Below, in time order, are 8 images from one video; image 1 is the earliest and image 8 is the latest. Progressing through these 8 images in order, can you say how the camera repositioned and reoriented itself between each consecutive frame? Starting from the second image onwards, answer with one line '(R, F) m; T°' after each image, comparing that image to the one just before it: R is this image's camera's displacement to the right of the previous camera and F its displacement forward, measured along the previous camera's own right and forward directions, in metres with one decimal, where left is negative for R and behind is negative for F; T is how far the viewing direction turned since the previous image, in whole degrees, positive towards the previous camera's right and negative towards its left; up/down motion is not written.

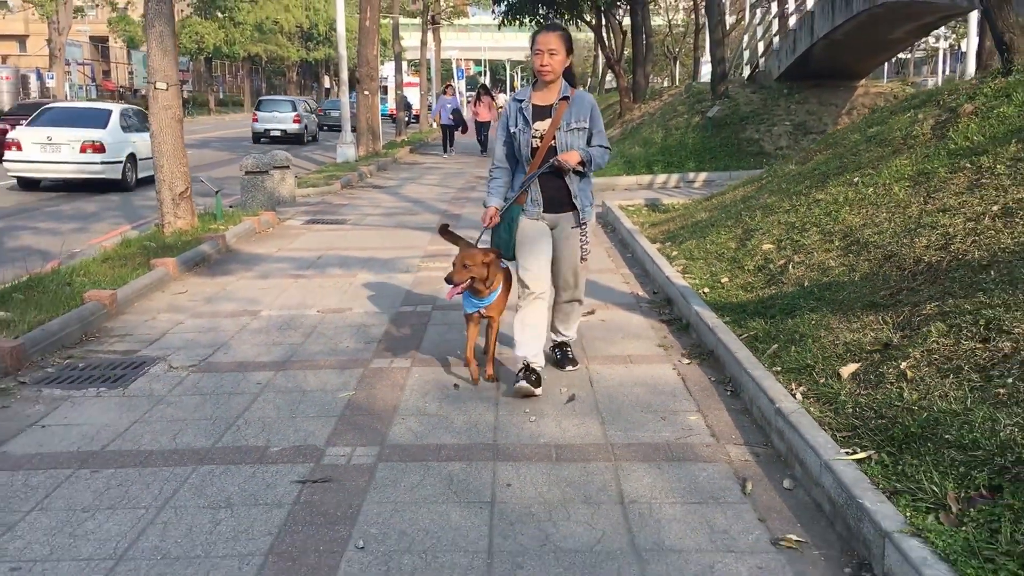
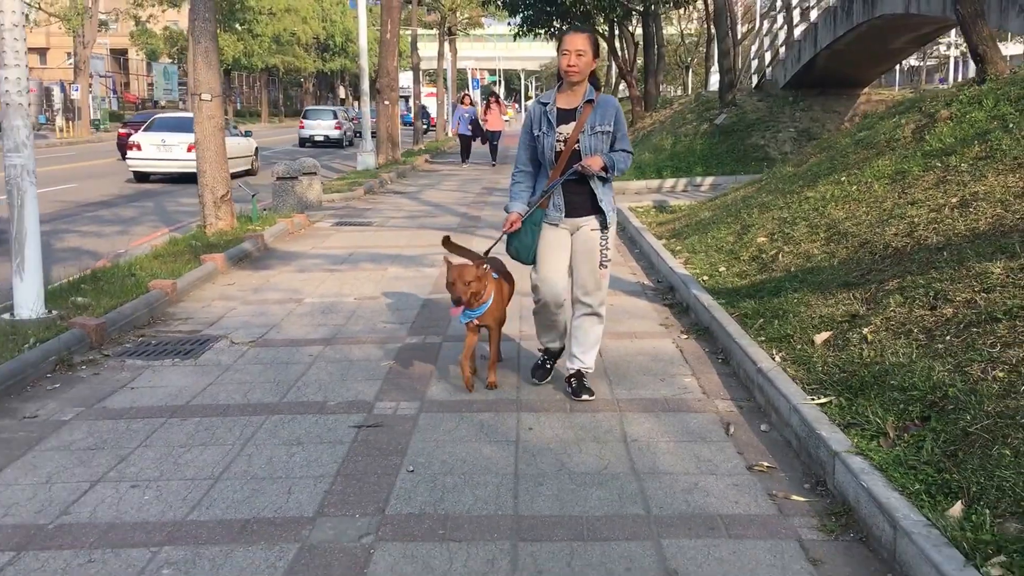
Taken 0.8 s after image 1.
(0.0, -0.8) m; -1°
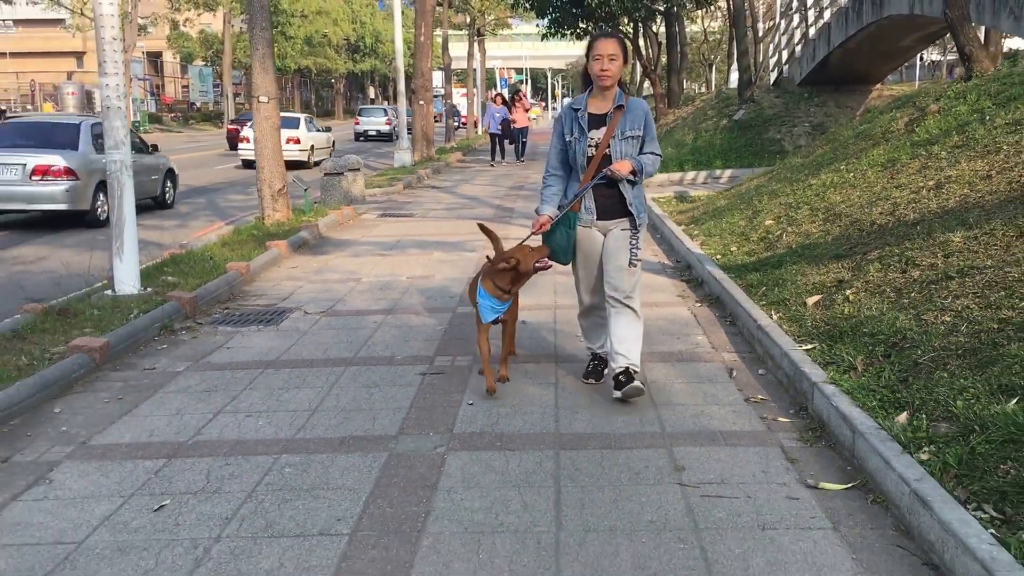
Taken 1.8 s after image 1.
(-0.1, -1.0) m; -1°
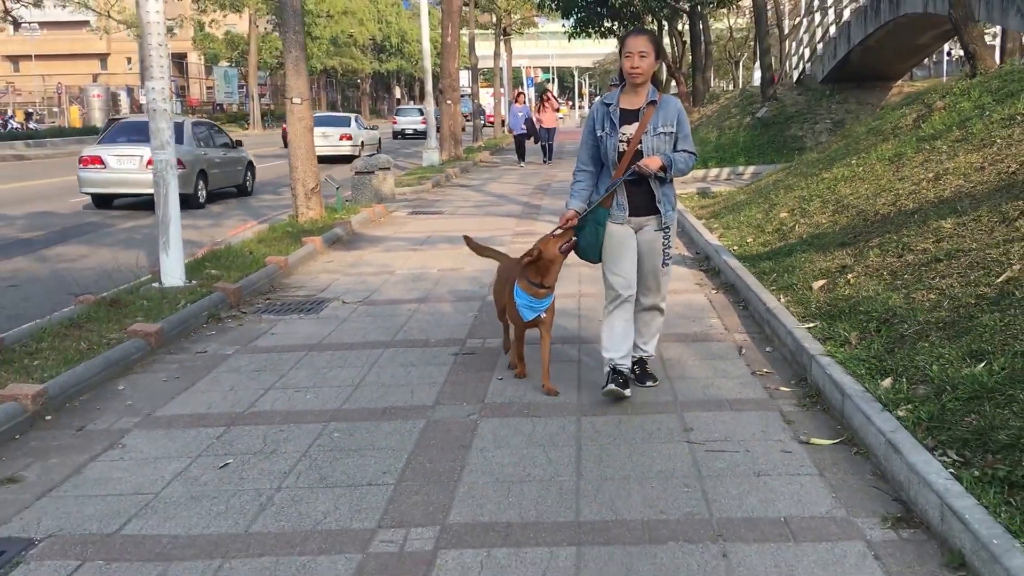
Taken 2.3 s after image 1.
(0.0, -0.5) m; -1°
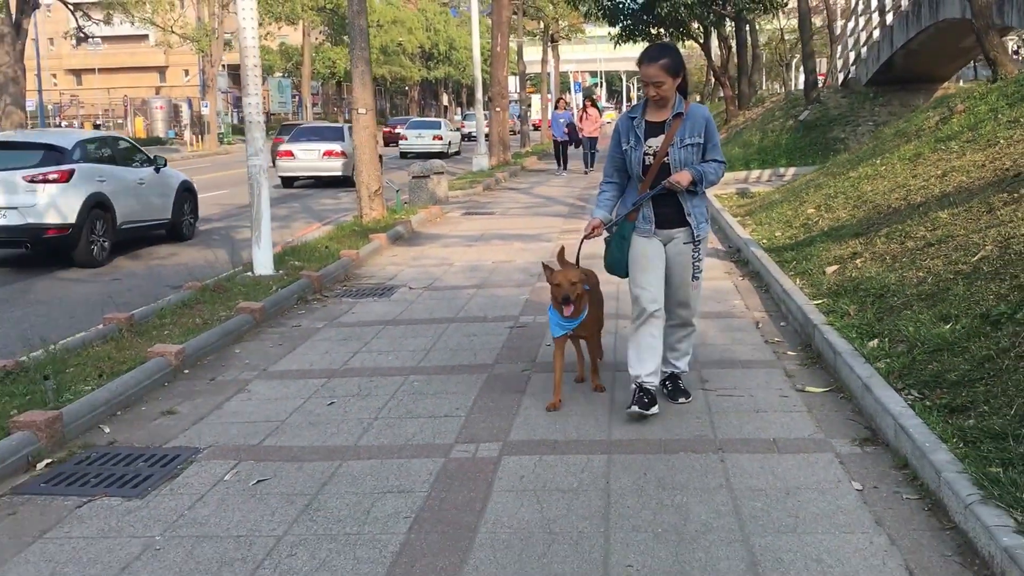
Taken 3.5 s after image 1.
(0.0, -1.1) m; -2°
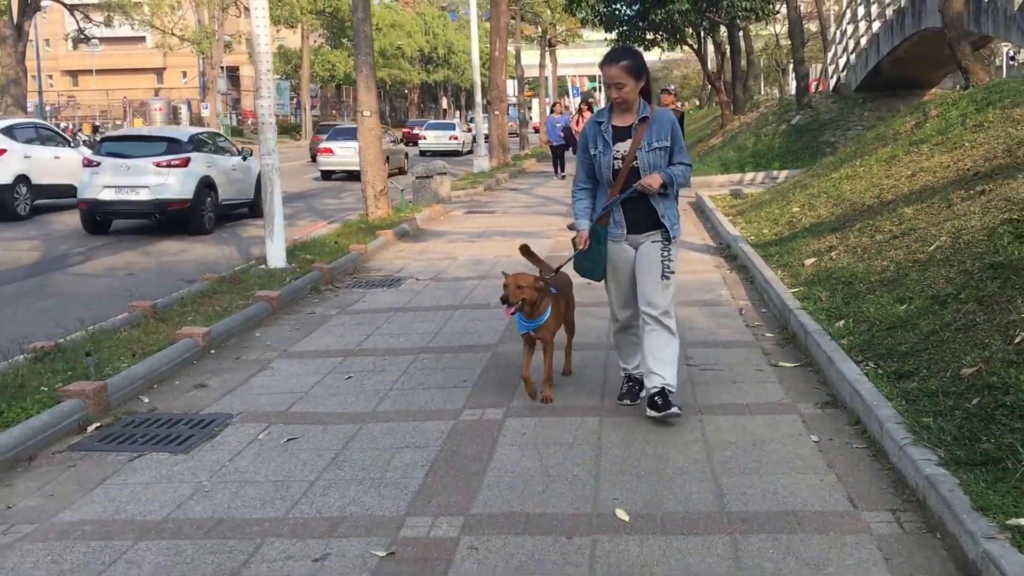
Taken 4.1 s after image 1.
(0.0, -0.6) m; 0°
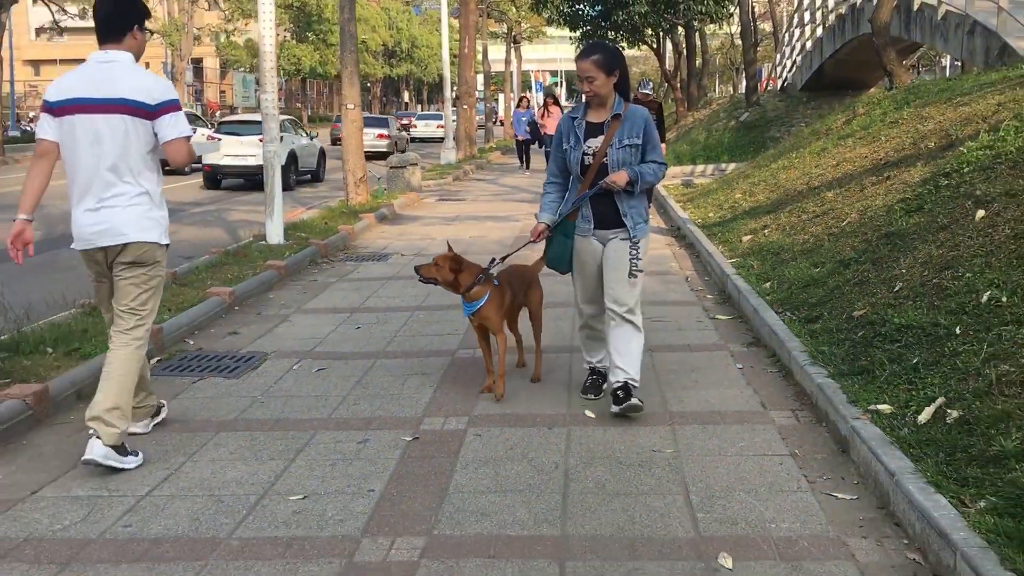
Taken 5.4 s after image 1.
(-0.2, -1.2) m; +2°
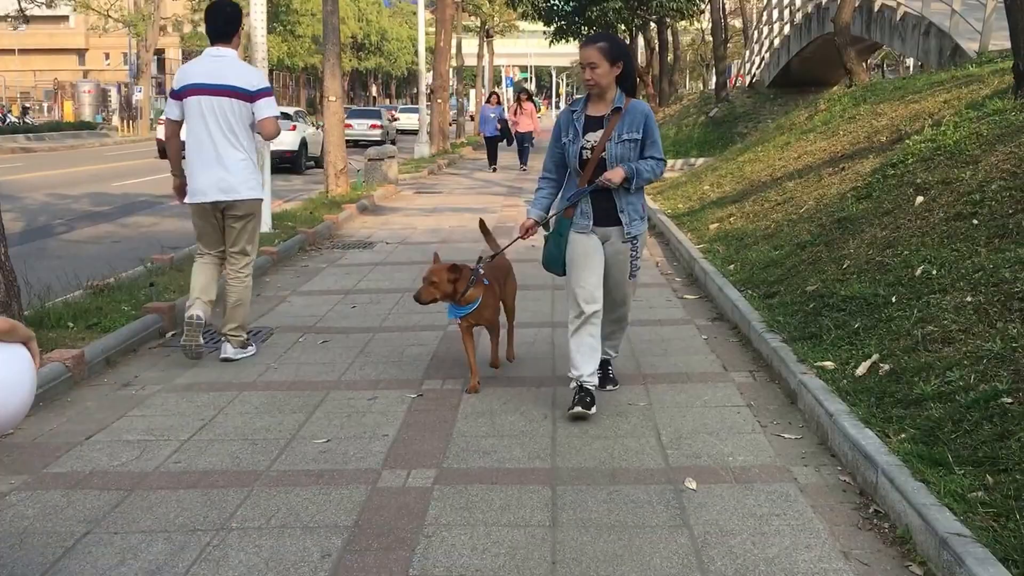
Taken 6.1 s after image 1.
(-0.1, -0.7) m; +1°
